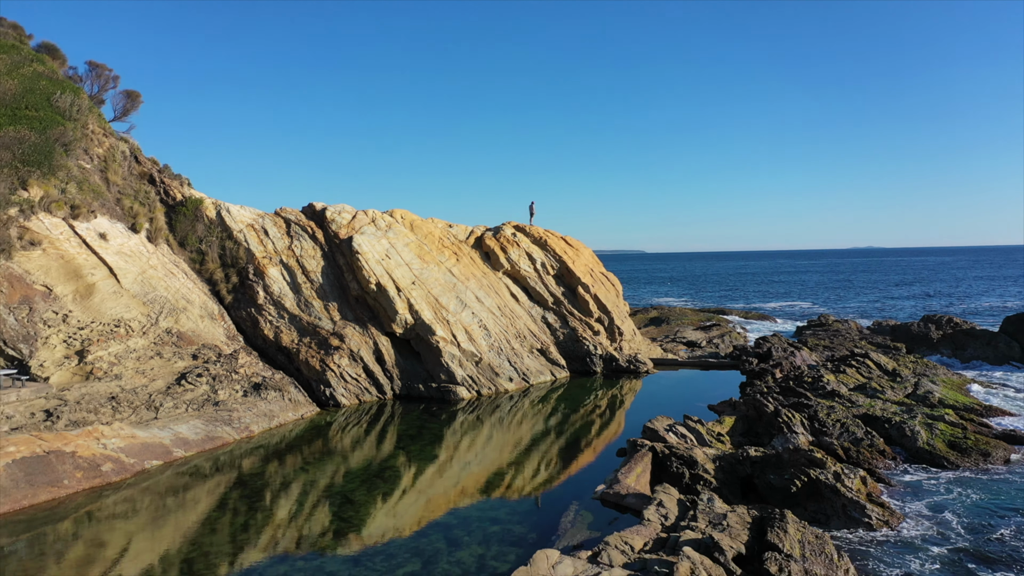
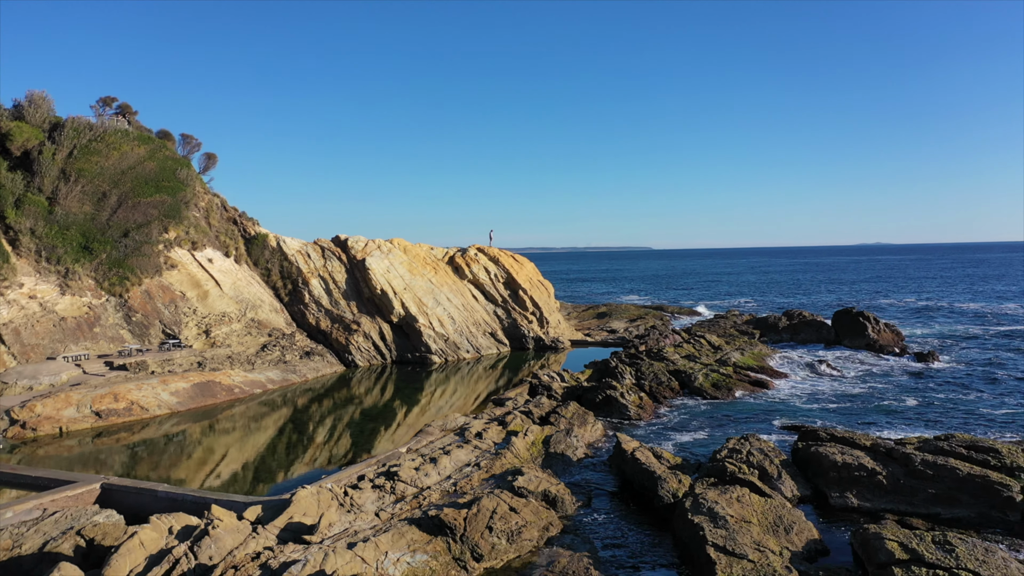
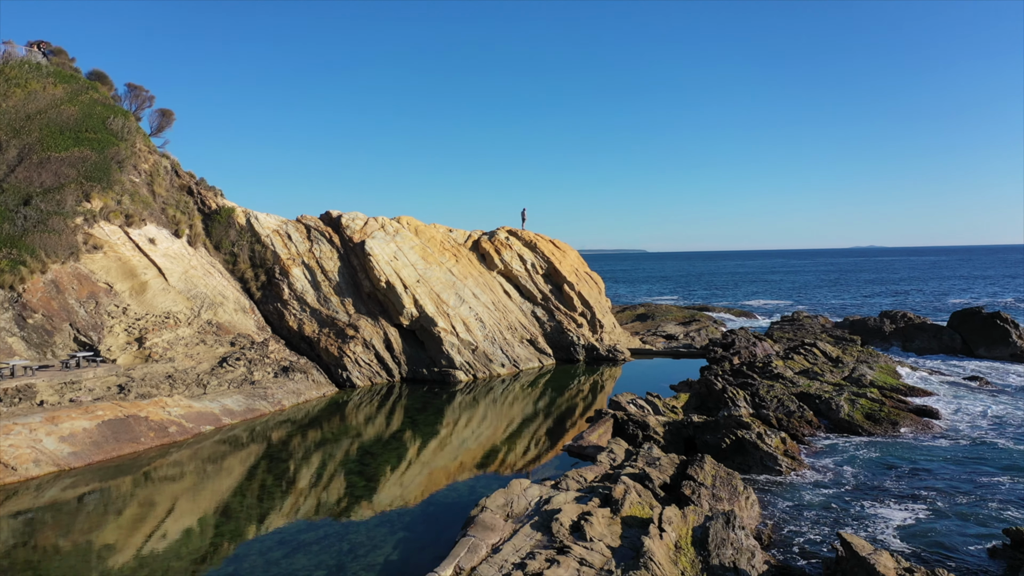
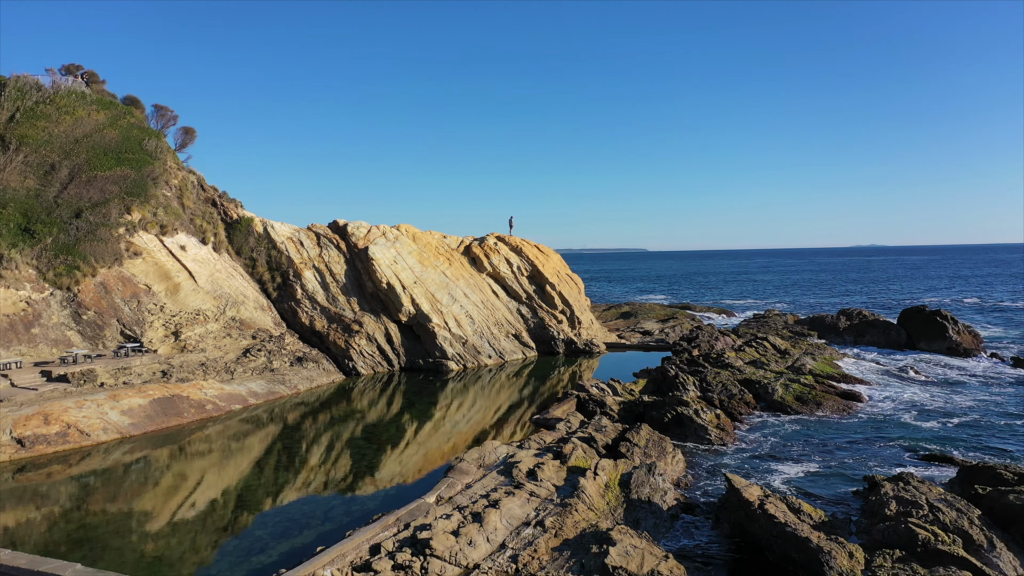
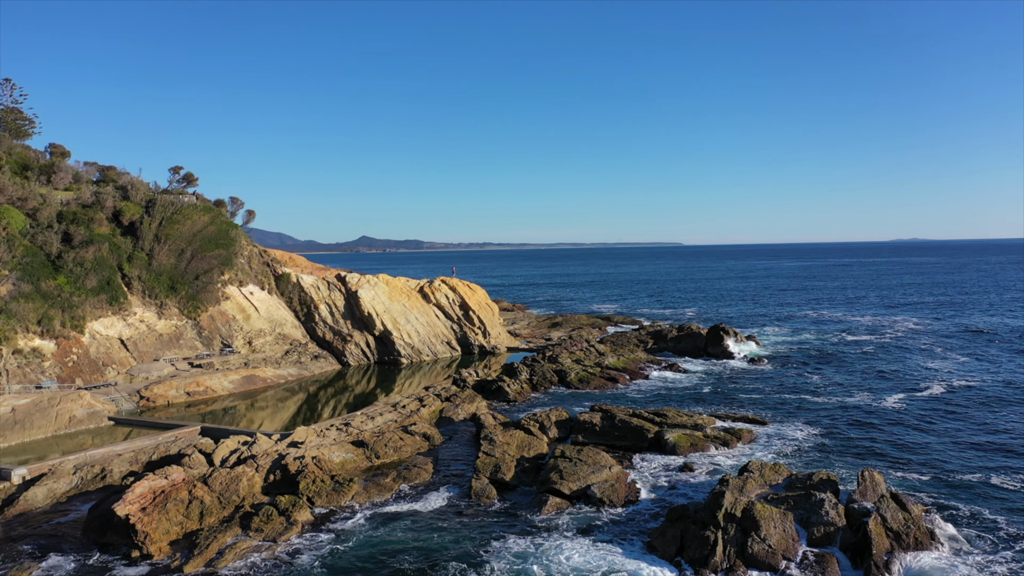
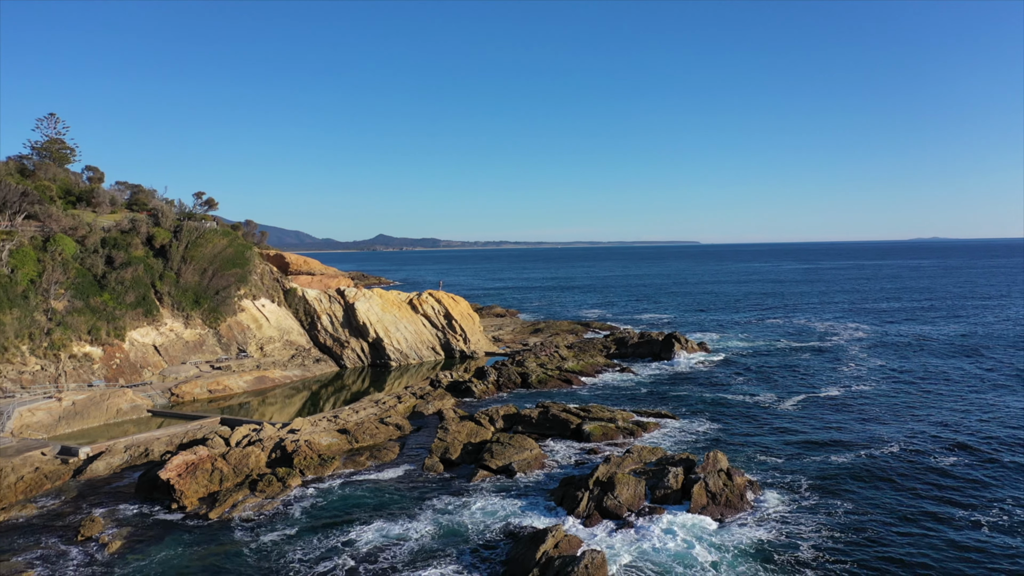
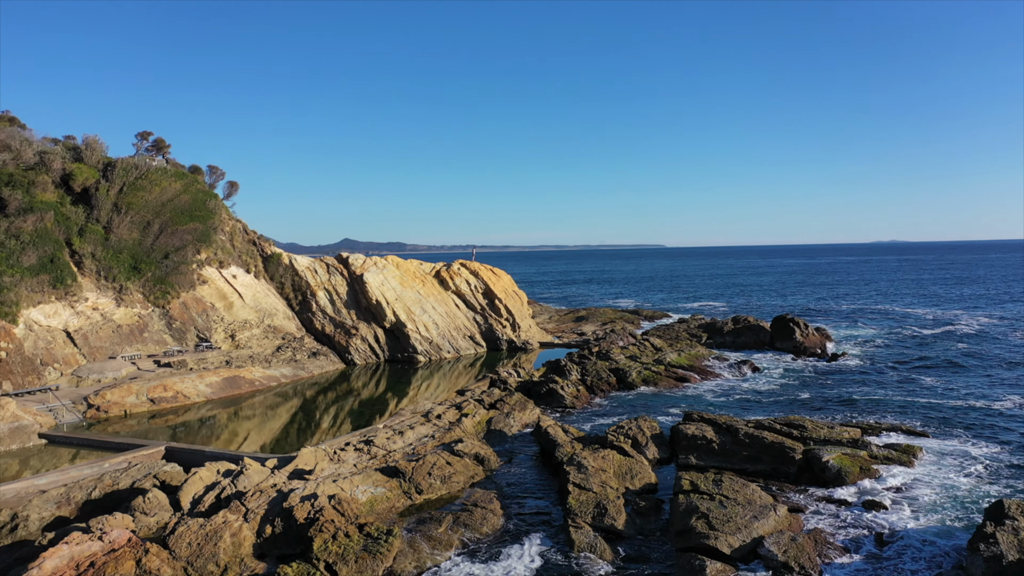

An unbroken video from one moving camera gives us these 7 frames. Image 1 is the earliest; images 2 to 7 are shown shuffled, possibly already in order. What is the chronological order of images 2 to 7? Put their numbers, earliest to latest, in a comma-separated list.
3, 4, 2, 7, 5, 6
